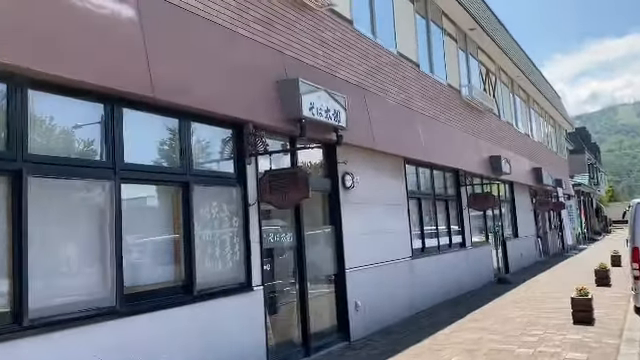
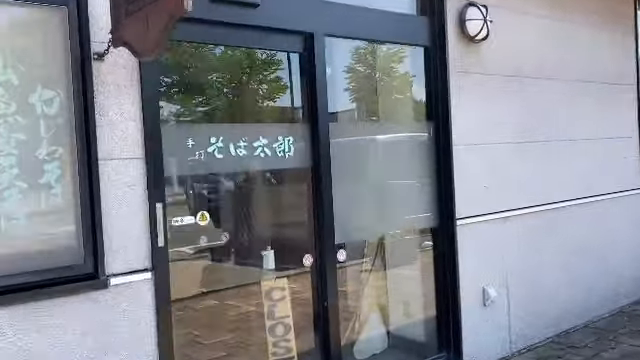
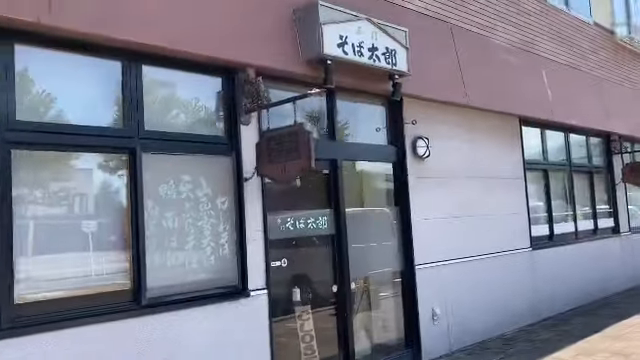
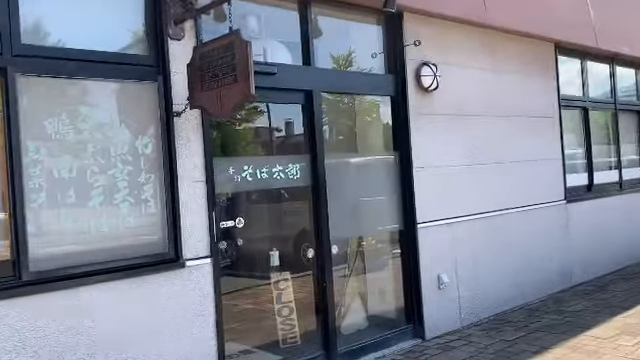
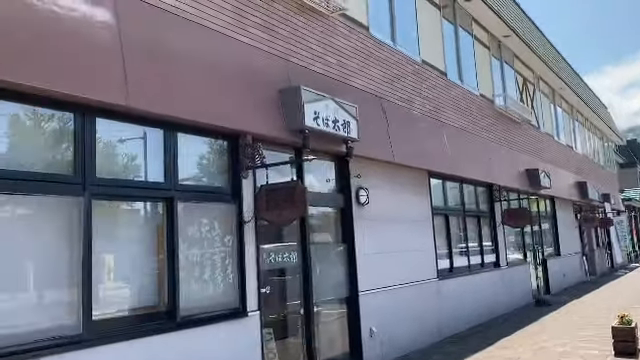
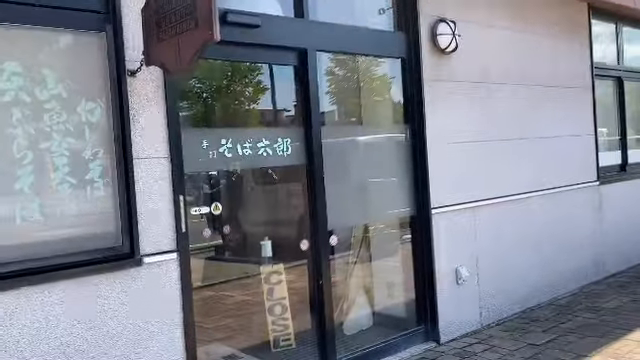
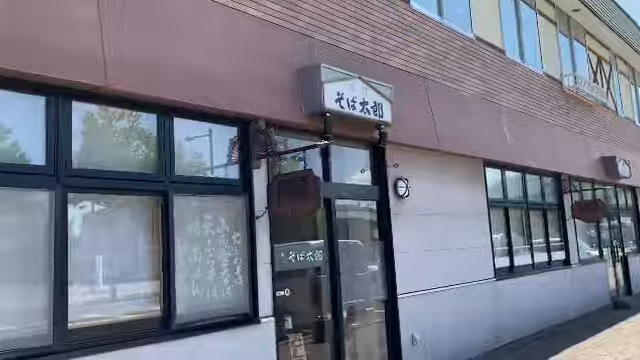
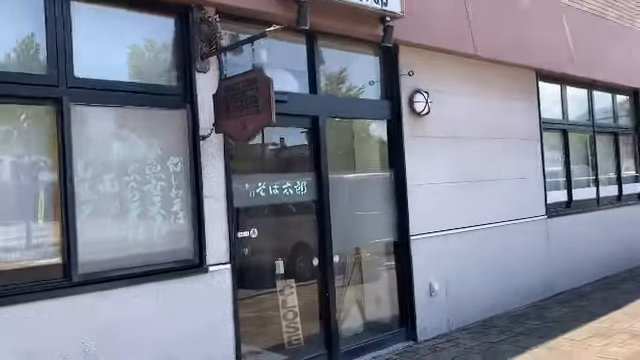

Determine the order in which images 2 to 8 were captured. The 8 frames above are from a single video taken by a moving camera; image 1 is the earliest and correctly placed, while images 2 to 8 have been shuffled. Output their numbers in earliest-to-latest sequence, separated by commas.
5, 7, 3, 8, 4, 6, 2
